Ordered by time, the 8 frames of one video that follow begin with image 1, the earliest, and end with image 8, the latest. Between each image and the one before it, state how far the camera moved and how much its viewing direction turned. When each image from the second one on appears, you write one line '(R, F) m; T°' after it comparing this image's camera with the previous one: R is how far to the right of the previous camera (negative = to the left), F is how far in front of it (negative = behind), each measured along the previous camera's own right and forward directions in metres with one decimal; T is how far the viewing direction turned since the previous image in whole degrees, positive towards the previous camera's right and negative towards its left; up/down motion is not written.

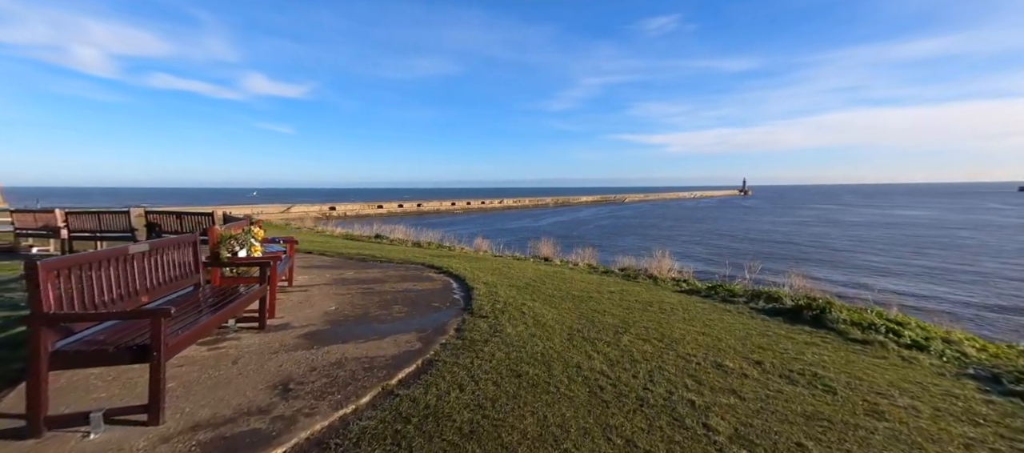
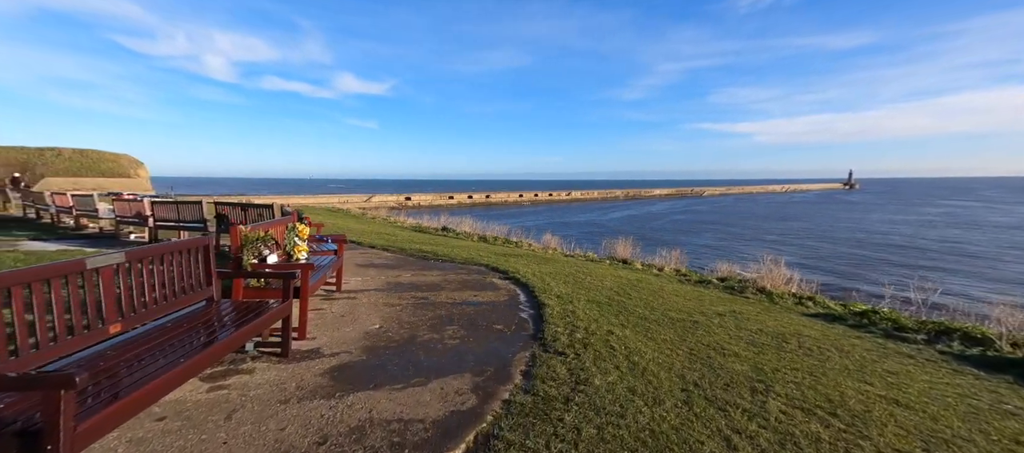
(-0.2, +1.4) m; -9°
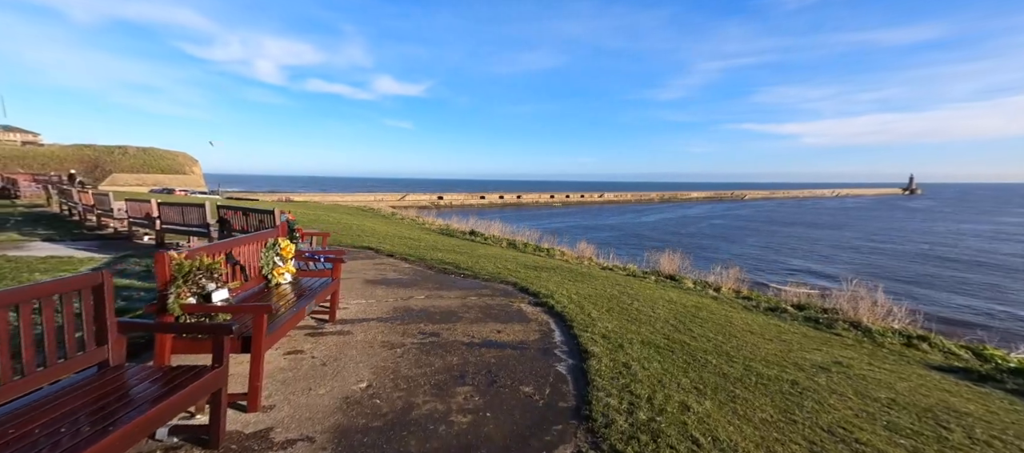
(-0.1, +1.4) m; -4°
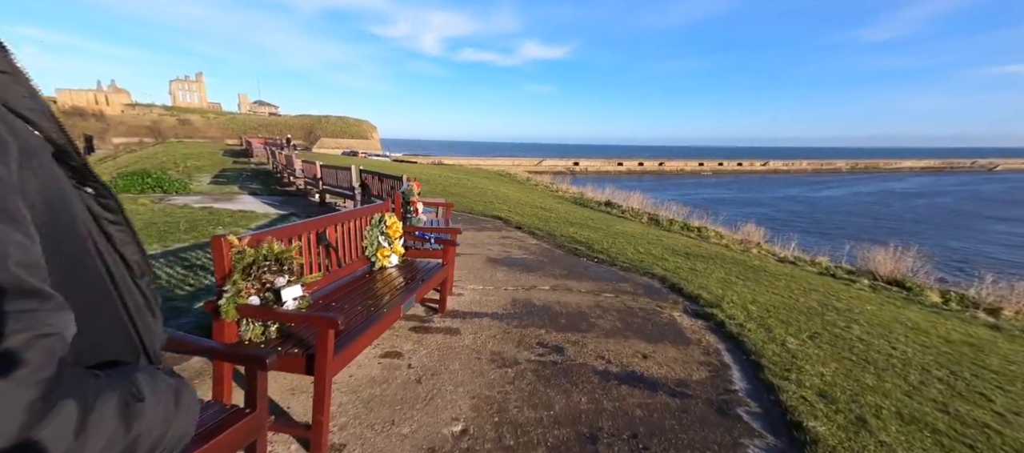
(-0.2, +1.3) m; -18°
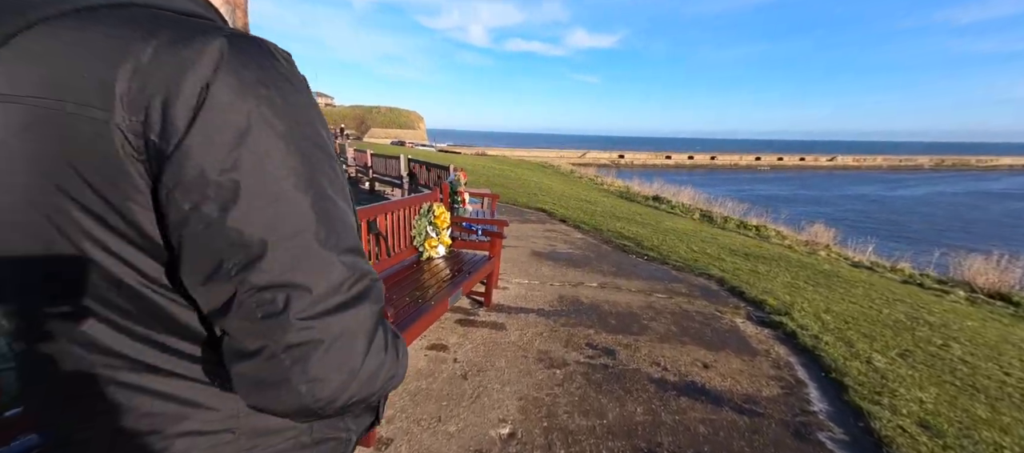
(-0.1, +0.2) m; -5°
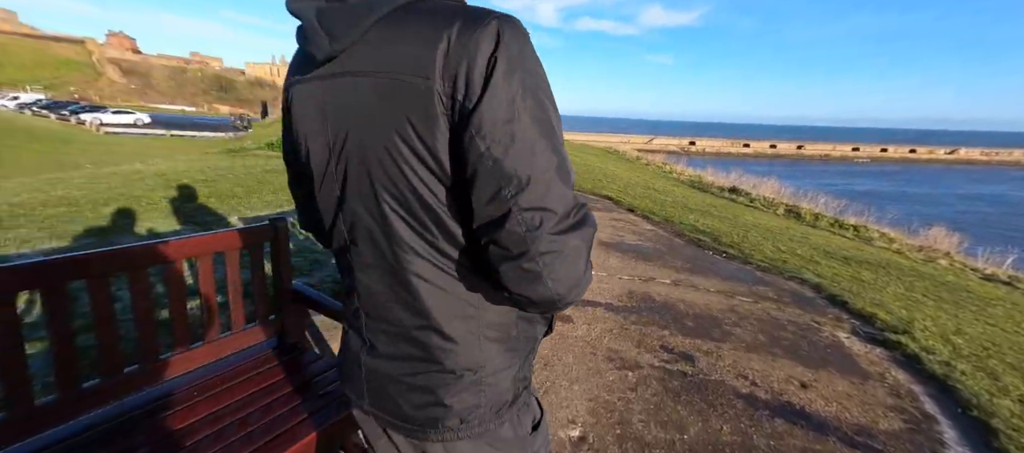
(-0.1, +0.2) m; -8°
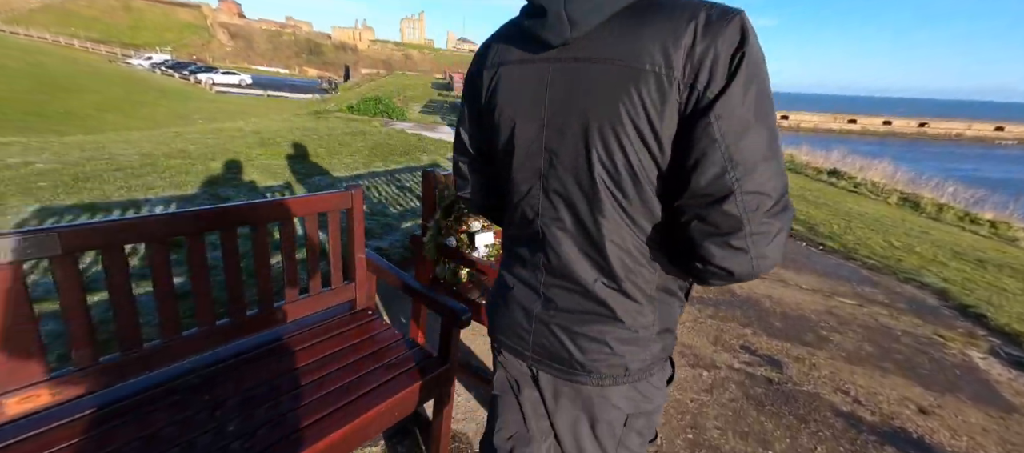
(0.0, +0.2) m; -9°
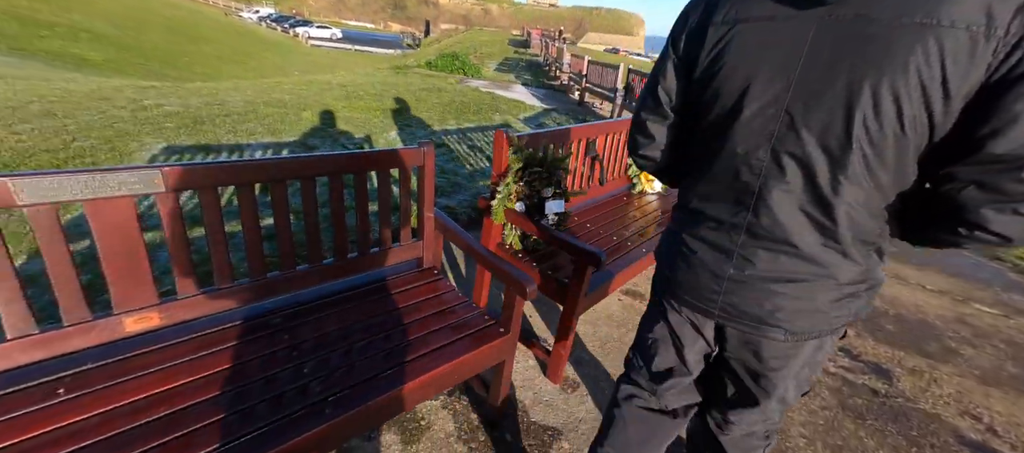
(0.0, +0.2) m; -9°
